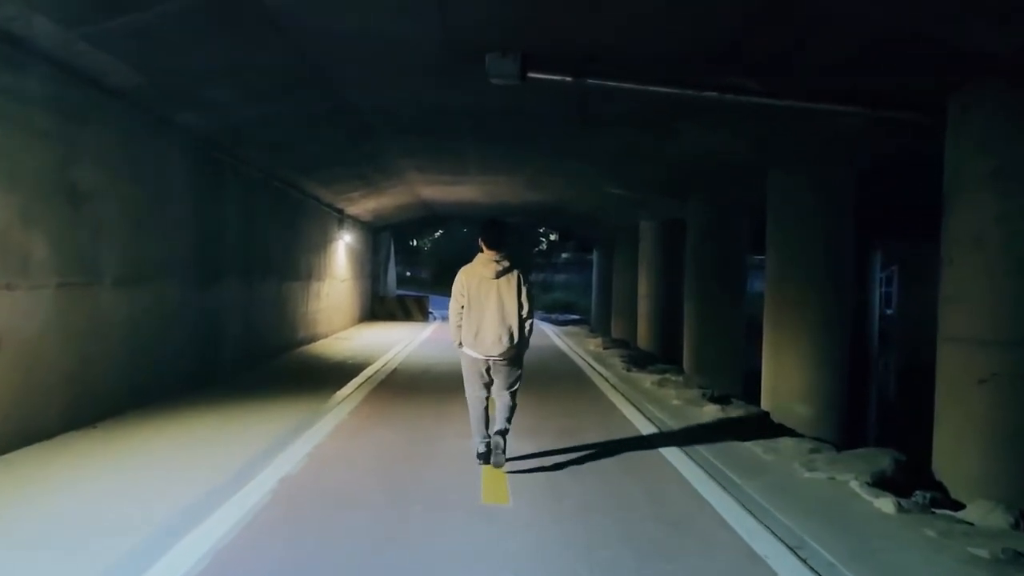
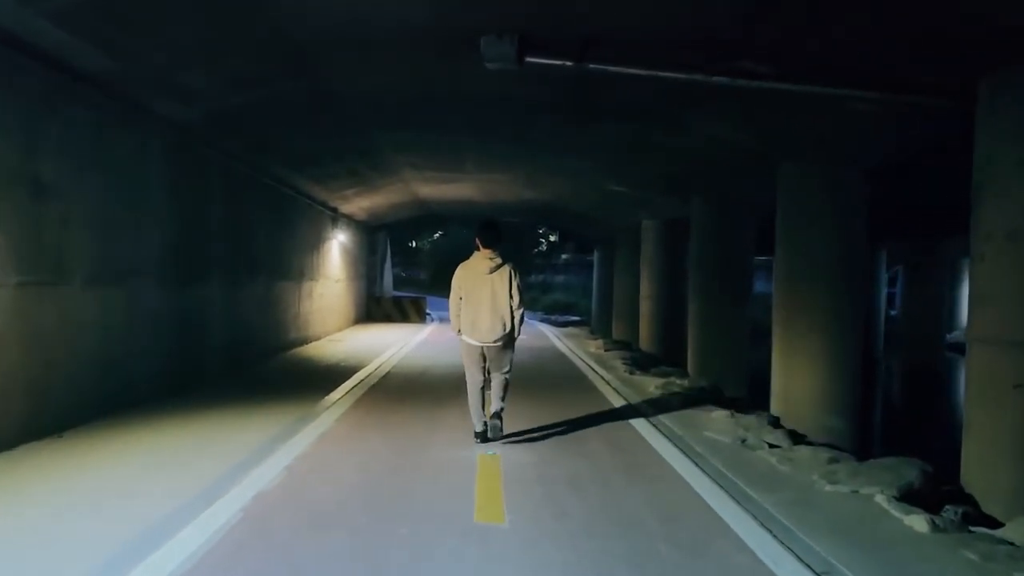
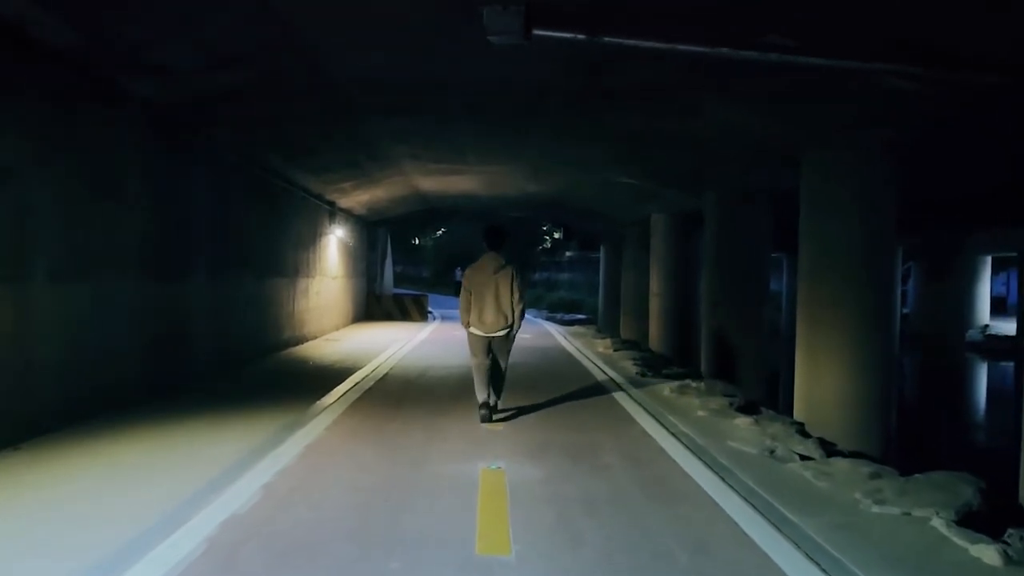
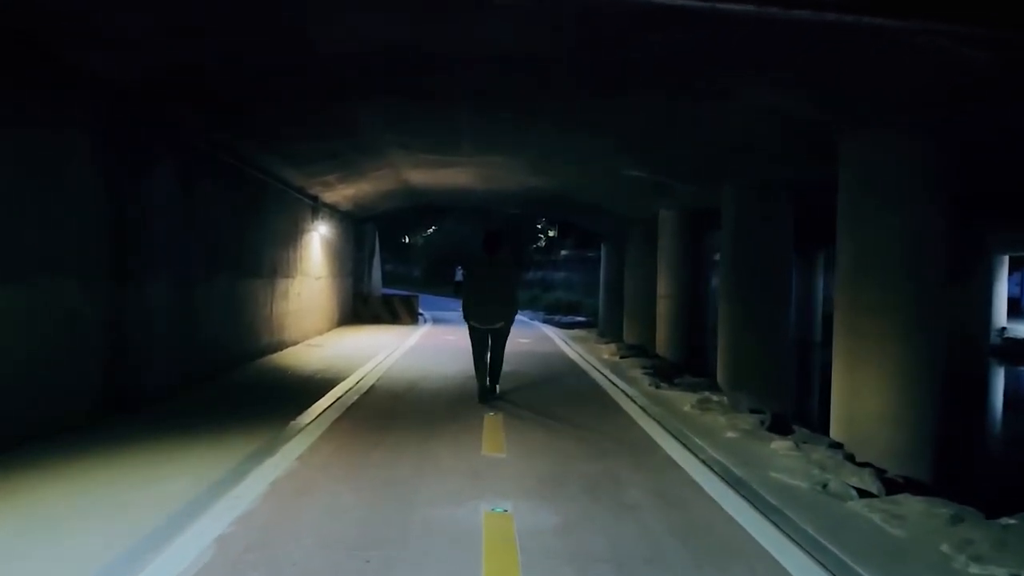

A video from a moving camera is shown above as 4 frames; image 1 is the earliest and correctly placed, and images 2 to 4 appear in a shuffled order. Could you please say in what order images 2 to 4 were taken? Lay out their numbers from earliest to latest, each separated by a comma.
2, 3, 4
